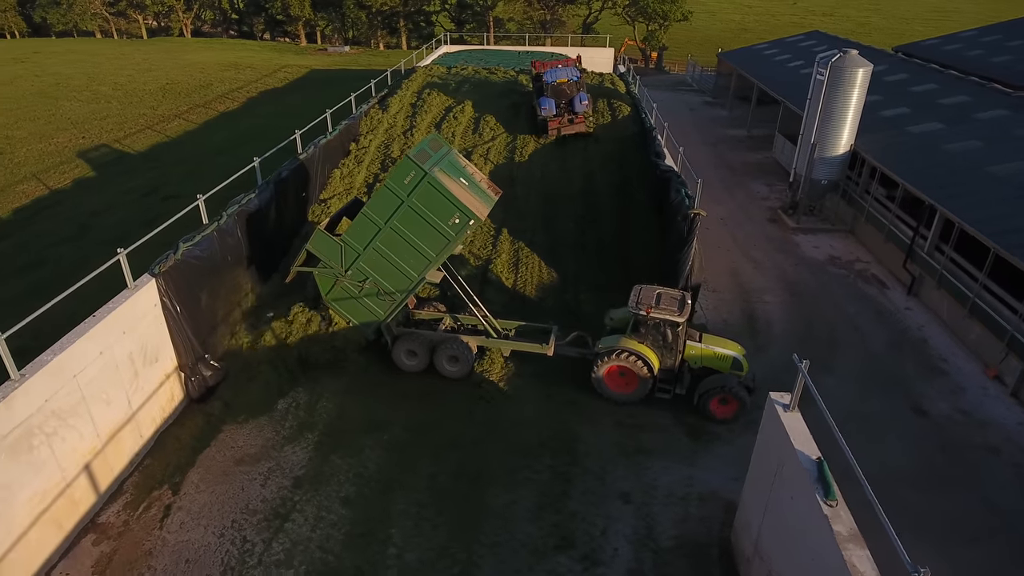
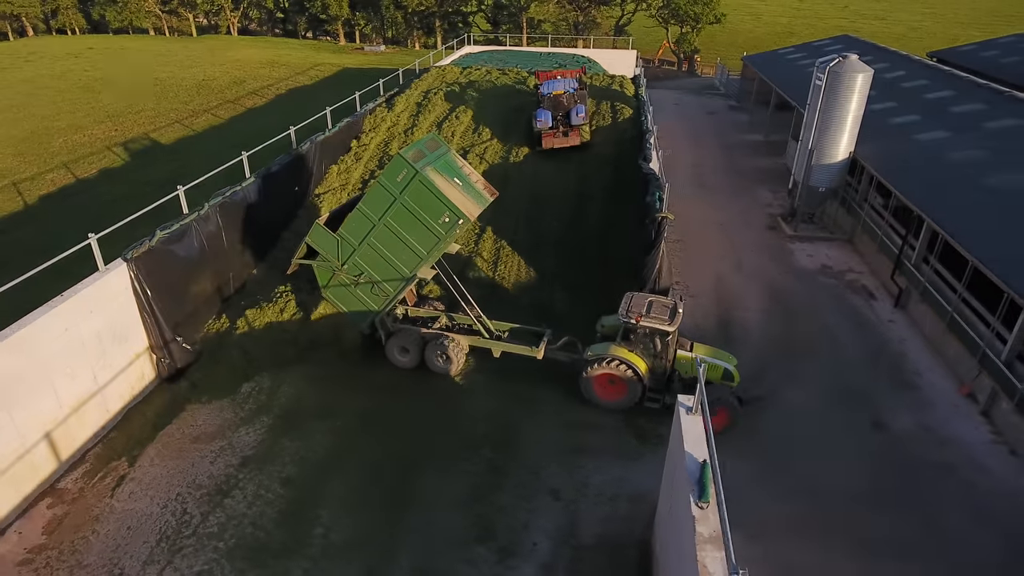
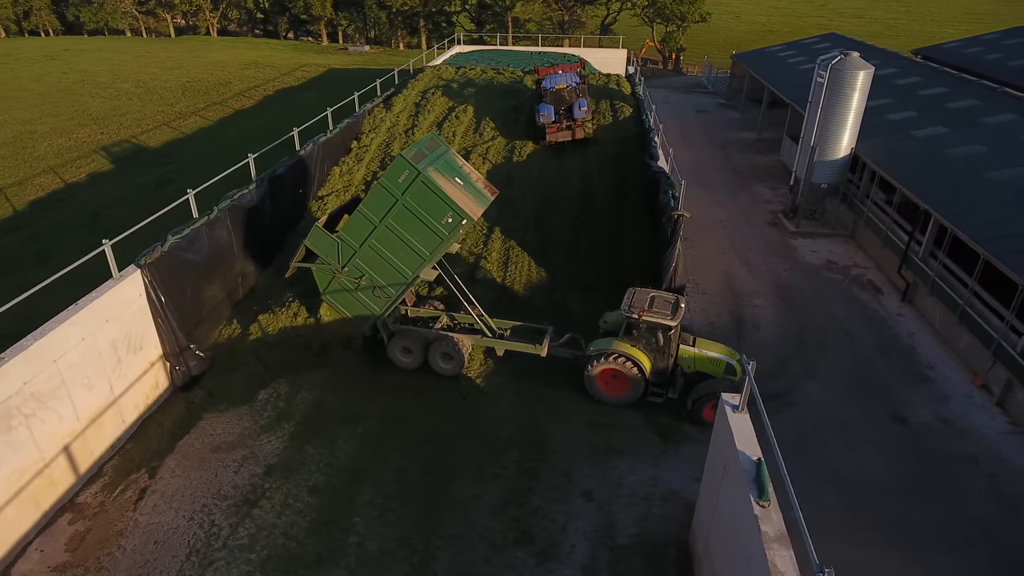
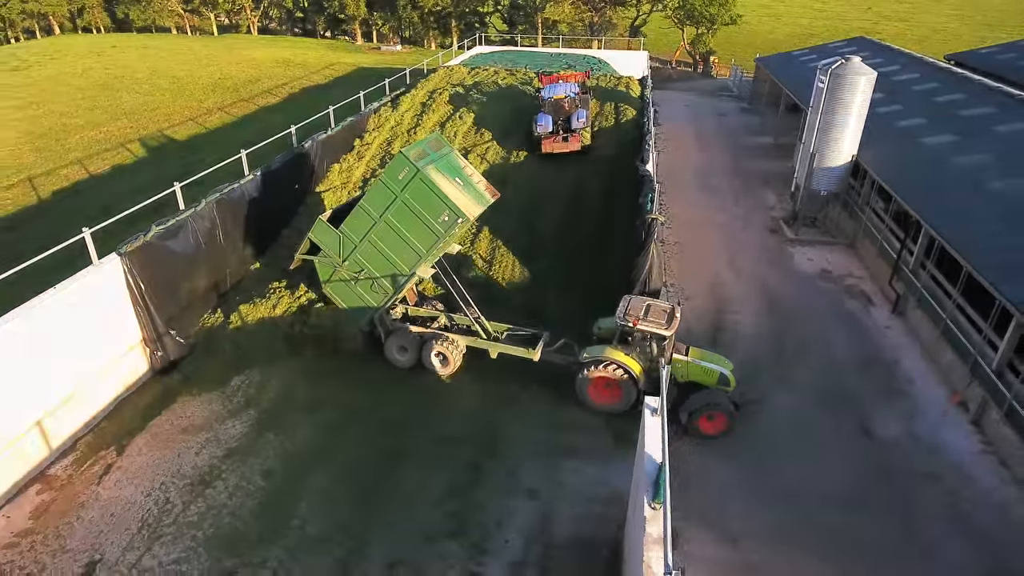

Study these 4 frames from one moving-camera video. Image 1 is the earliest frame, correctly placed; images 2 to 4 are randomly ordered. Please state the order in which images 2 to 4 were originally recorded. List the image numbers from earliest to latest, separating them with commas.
3, 2, 4
